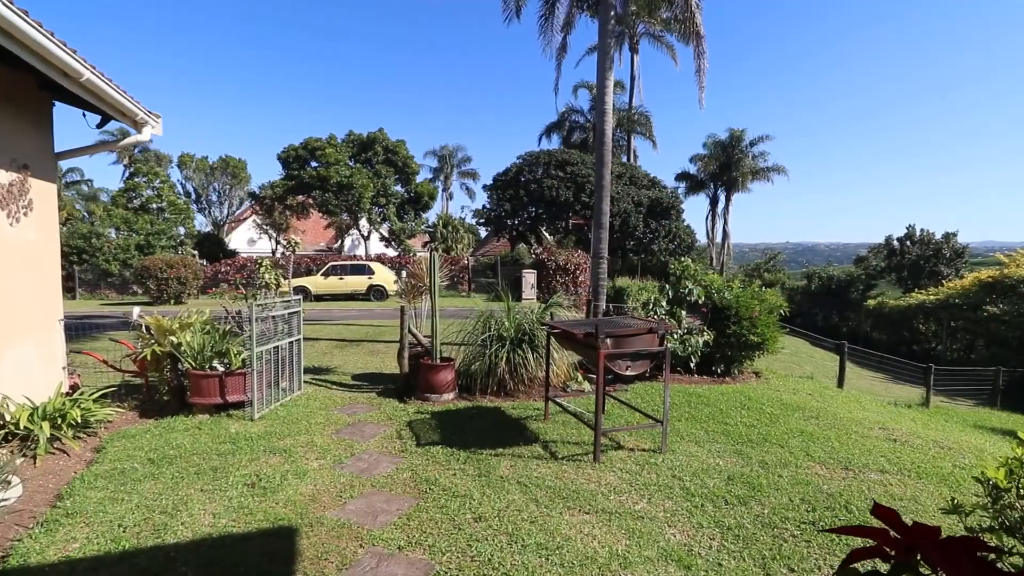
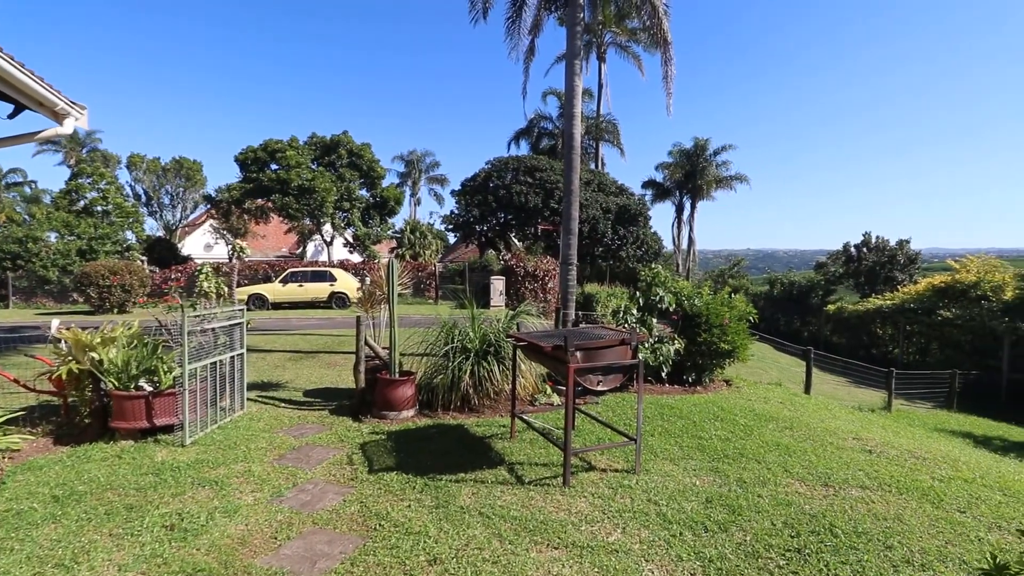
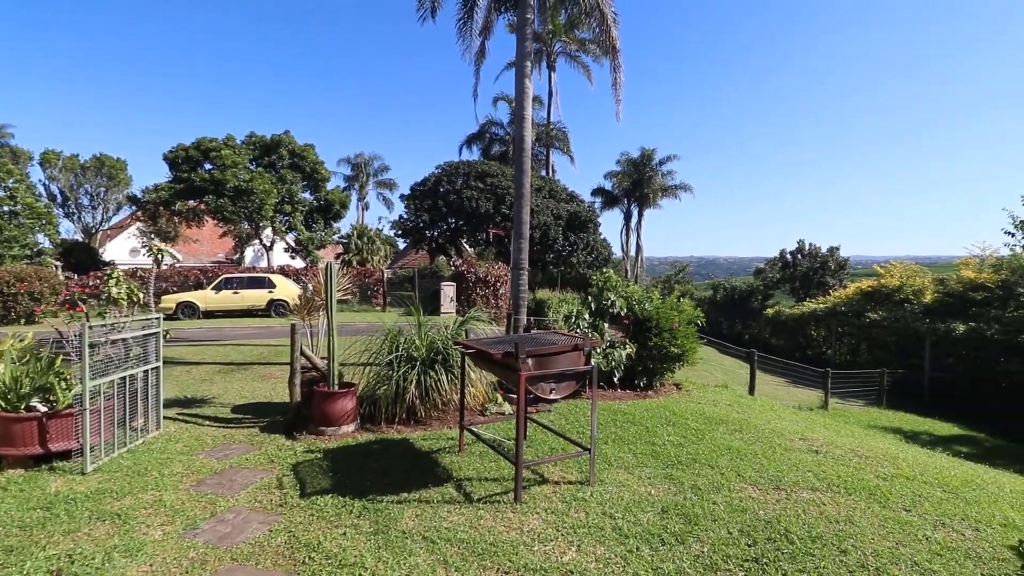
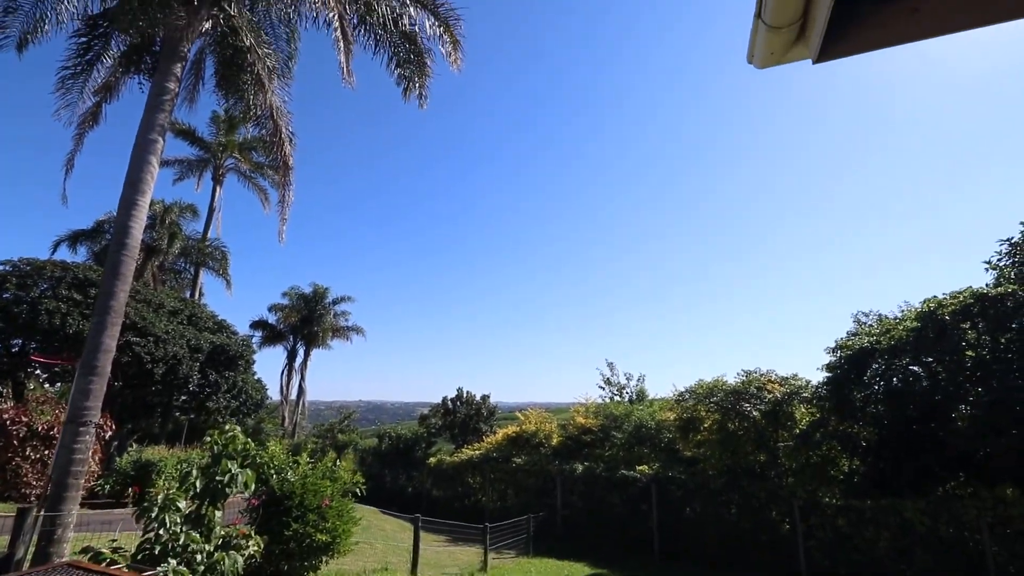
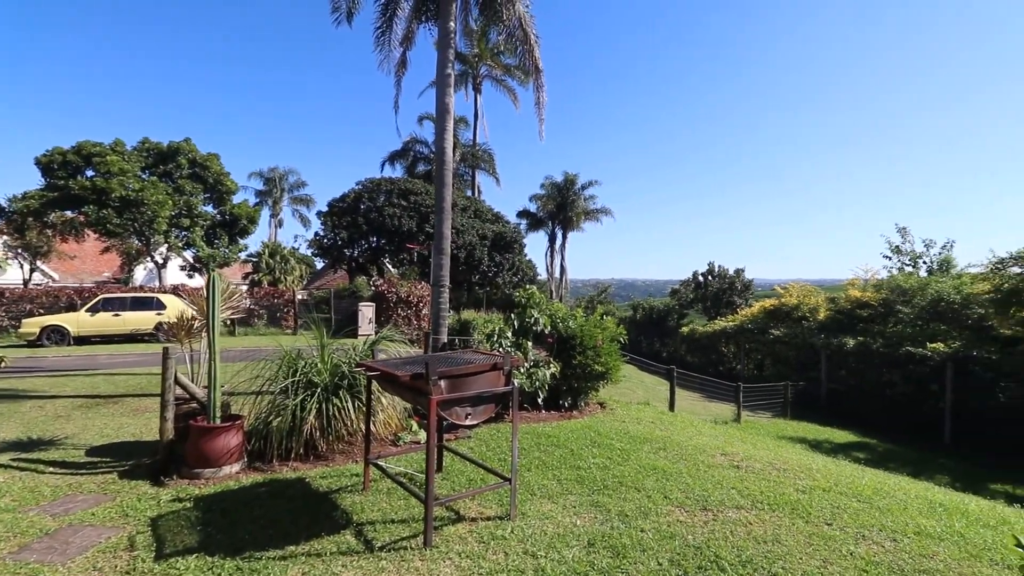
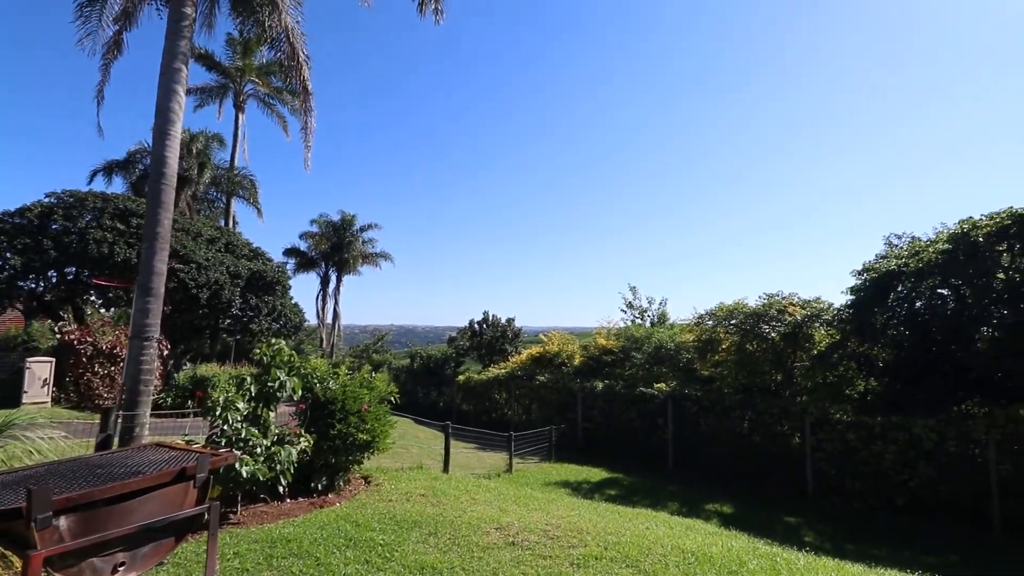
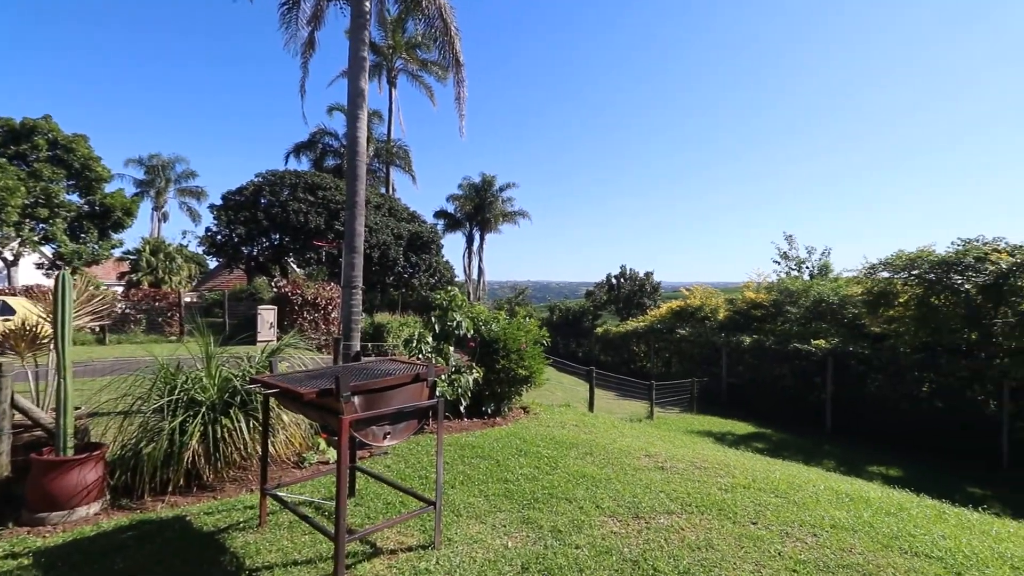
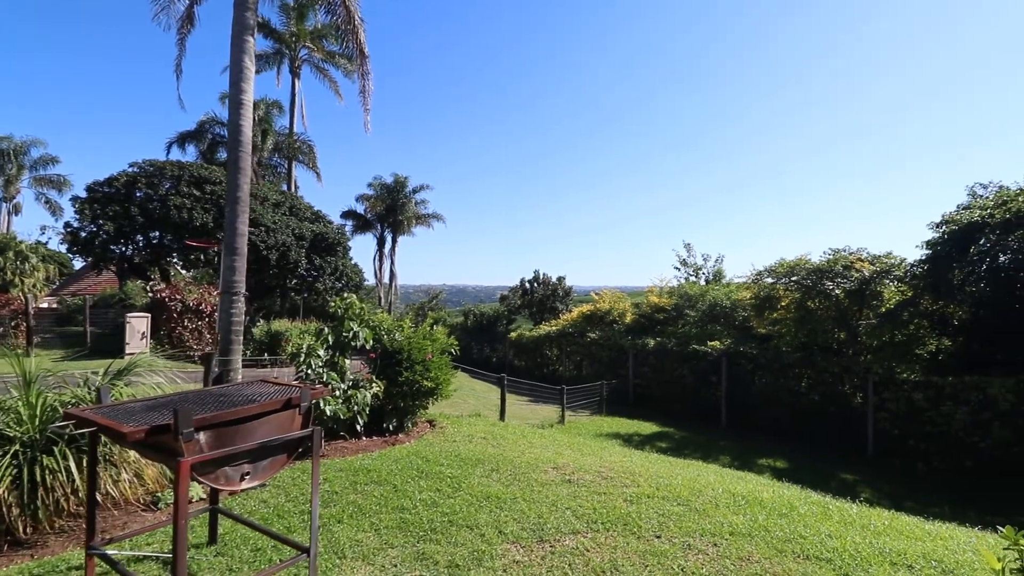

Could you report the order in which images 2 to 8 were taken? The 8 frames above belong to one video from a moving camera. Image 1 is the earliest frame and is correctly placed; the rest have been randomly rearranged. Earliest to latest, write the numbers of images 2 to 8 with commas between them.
2, 3, 5, 7, 8, 6, 4
